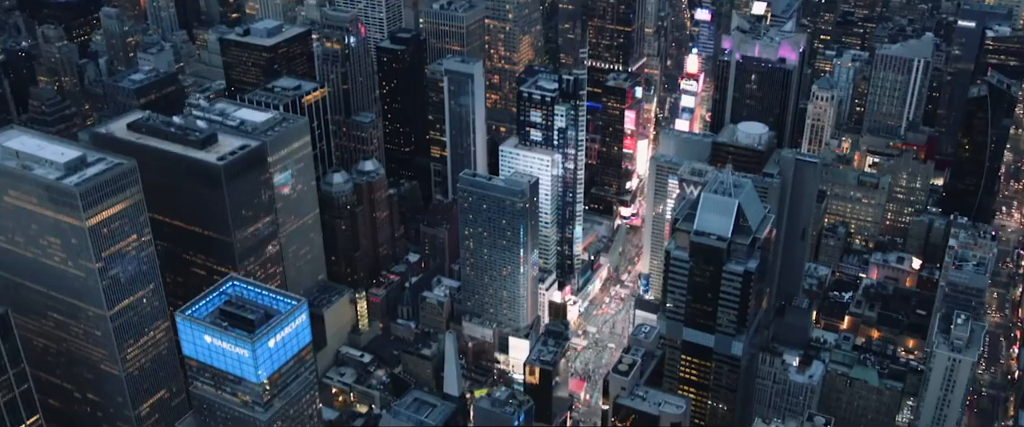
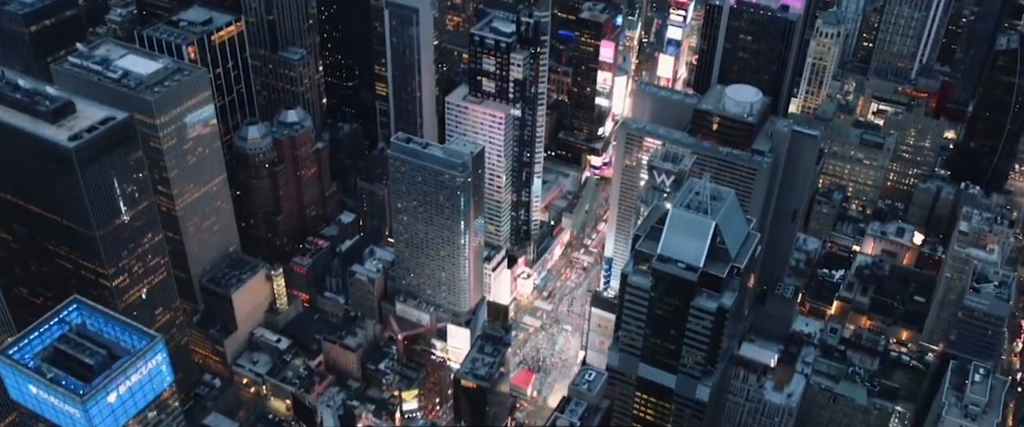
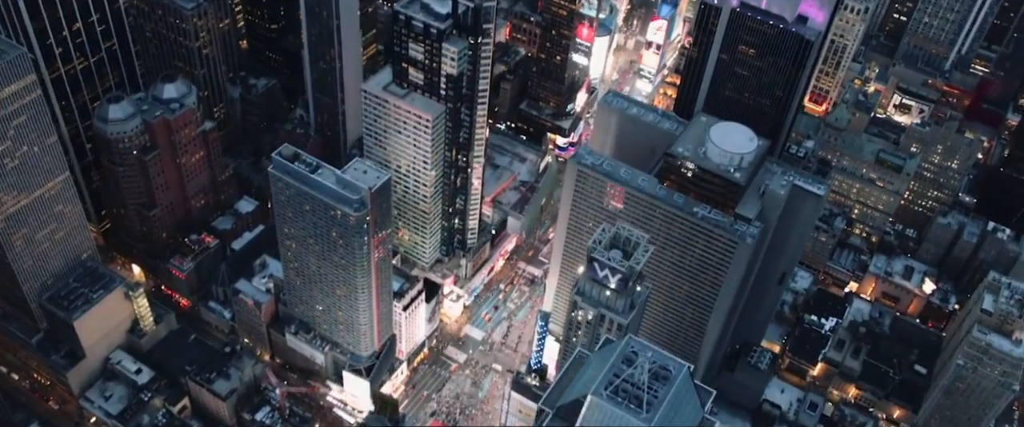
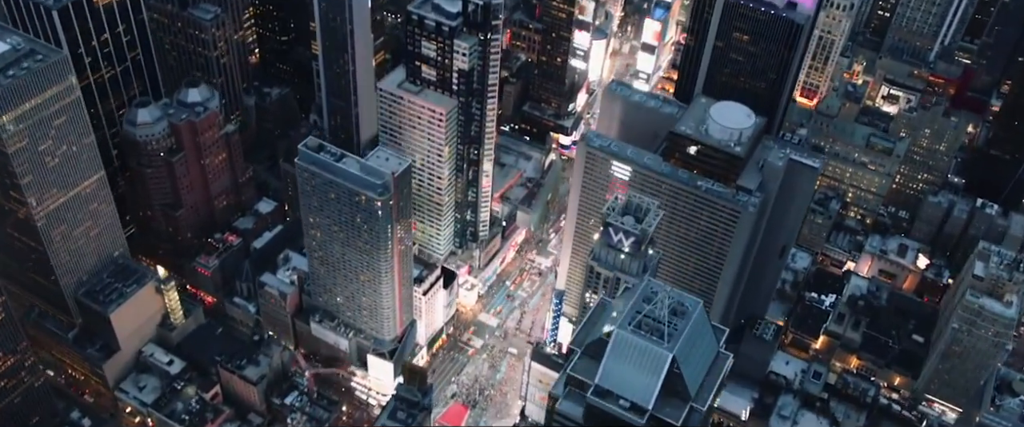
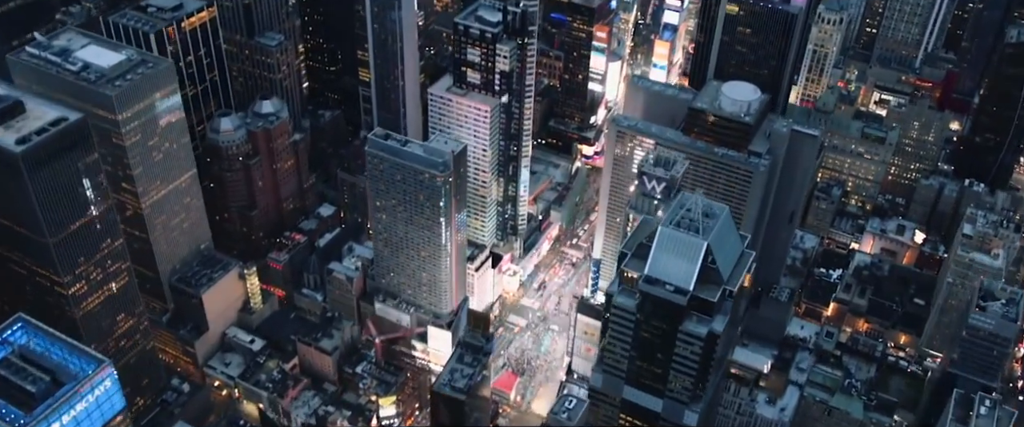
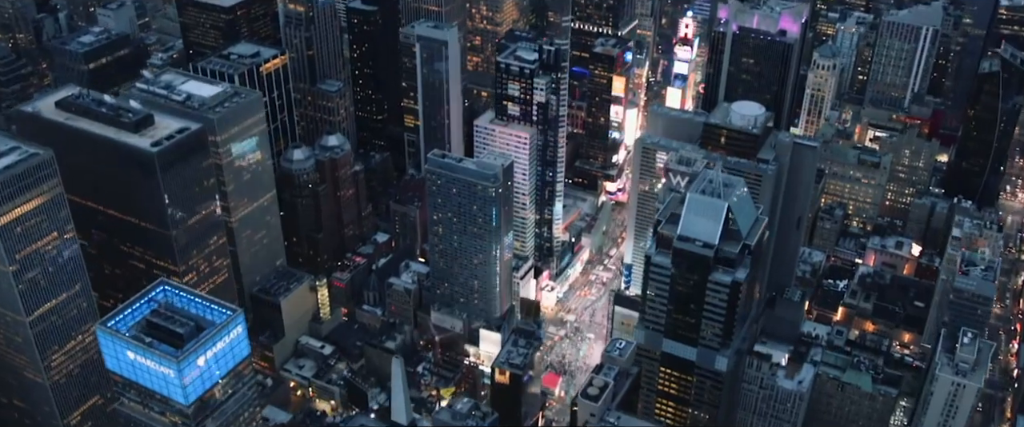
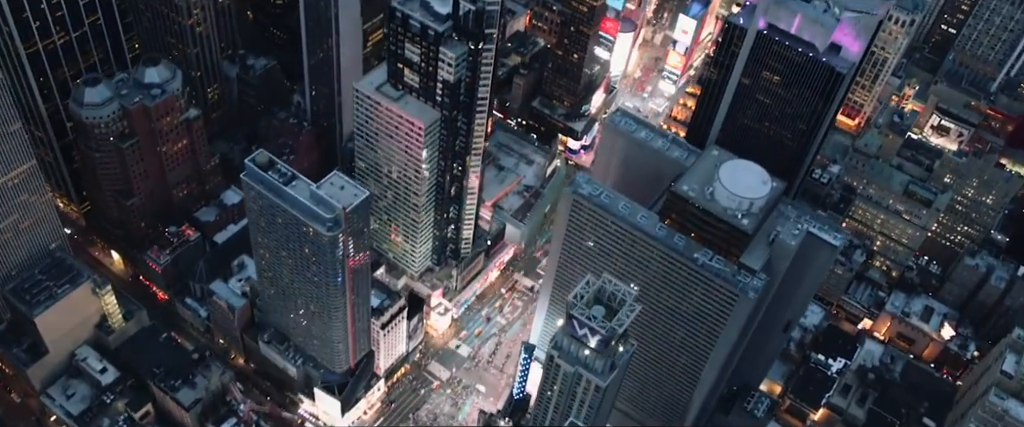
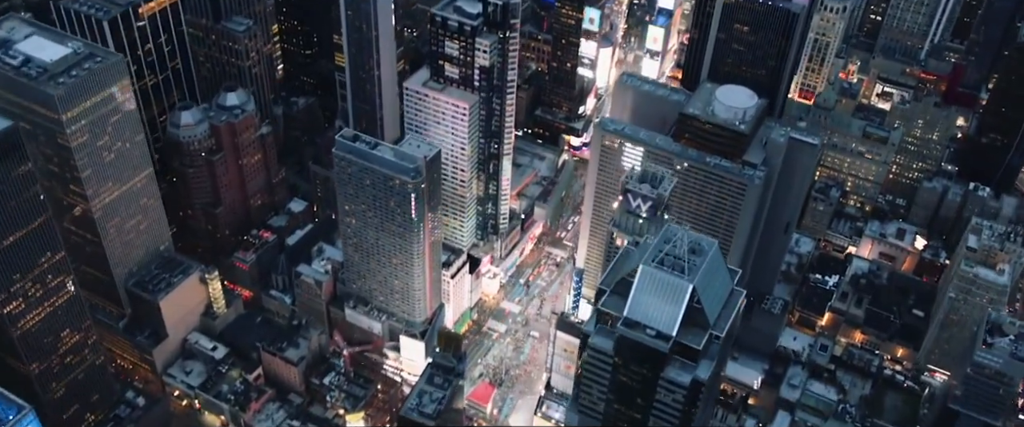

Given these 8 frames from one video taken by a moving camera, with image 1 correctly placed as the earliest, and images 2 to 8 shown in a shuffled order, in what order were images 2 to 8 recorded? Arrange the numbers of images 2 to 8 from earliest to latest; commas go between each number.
6, 2, 5, 8, 4, 3, 7
